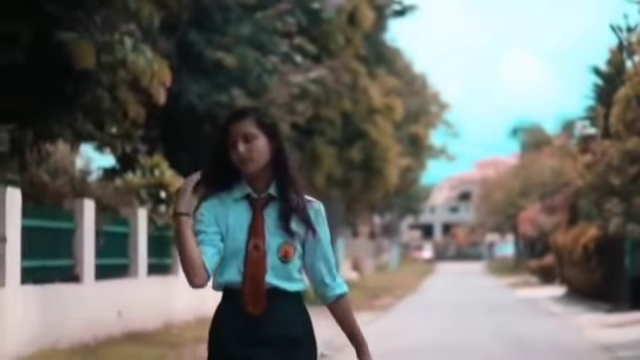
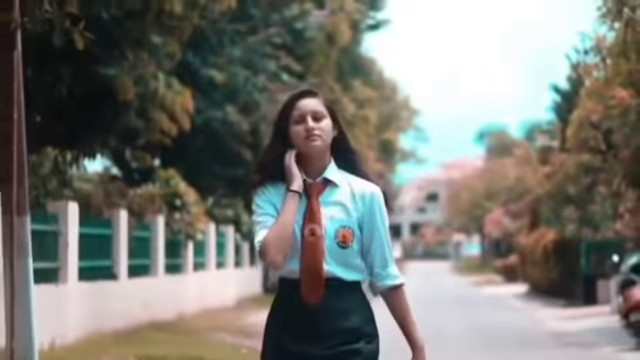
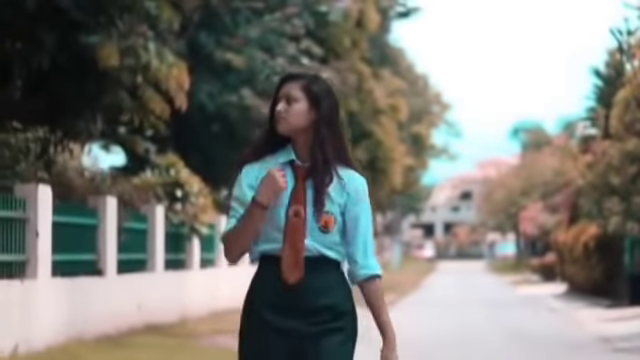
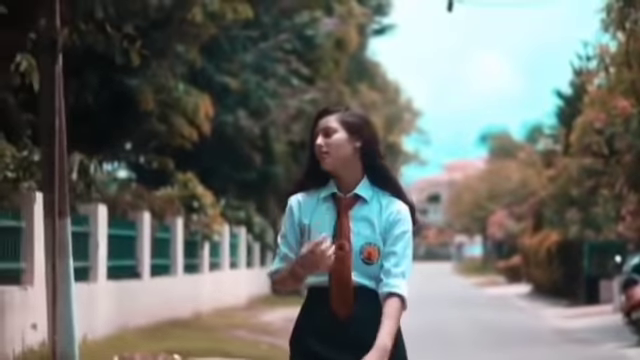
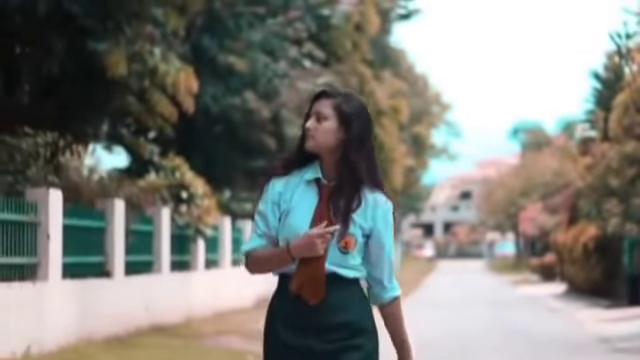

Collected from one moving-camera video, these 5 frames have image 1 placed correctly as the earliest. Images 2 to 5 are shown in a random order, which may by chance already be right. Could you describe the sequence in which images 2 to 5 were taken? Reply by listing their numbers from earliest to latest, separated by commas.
3, 5, 2, 4
